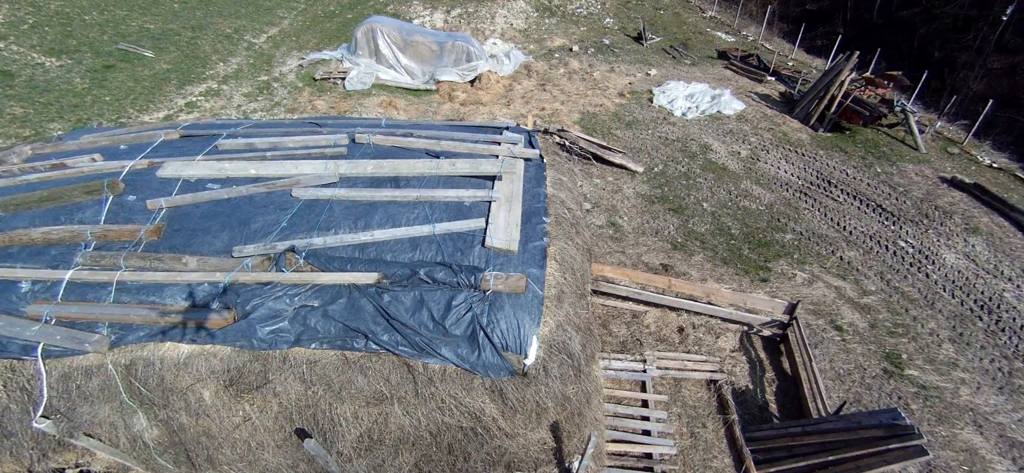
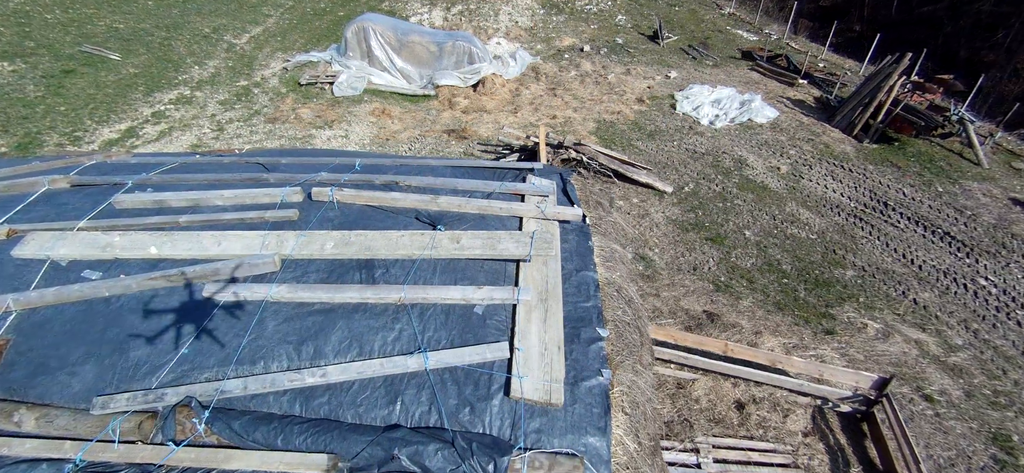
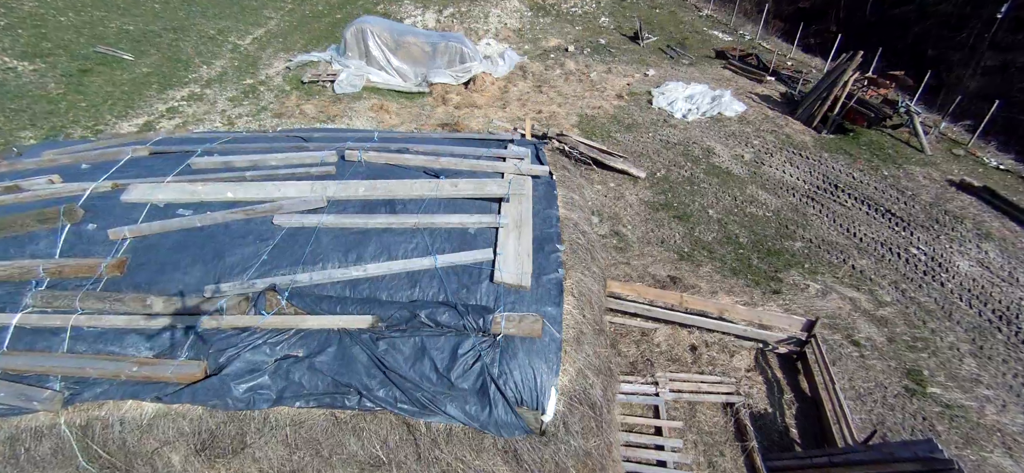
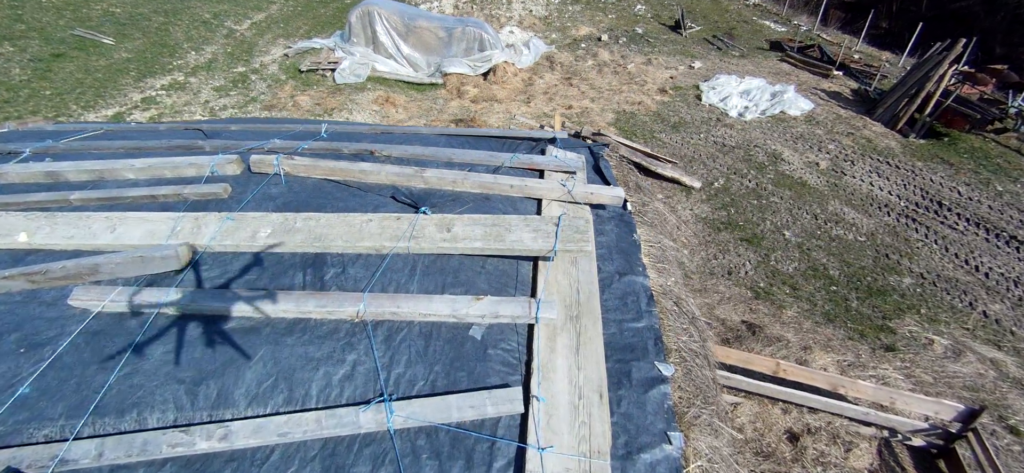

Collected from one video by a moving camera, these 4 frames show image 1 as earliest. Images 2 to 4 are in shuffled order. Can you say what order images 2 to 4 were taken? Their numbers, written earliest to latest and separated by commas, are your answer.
3, 2, 4
